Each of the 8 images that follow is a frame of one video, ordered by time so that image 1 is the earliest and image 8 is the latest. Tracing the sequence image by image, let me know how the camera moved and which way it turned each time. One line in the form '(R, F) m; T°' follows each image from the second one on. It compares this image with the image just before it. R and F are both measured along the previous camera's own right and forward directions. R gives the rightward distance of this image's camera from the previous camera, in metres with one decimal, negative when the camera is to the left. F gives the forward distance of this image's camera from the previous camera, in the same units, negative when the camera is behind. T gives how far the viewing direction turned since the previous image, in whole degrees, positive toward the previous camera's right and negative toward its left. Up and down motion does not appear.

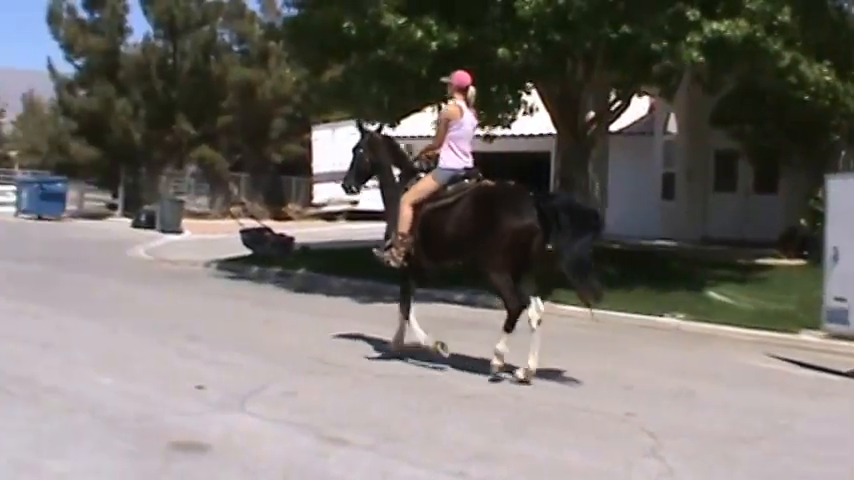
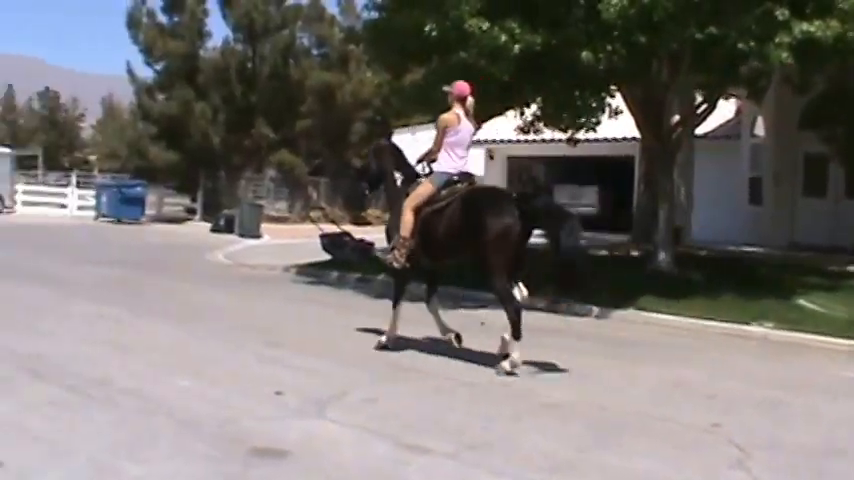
(0.0, +0.4) m; -3°
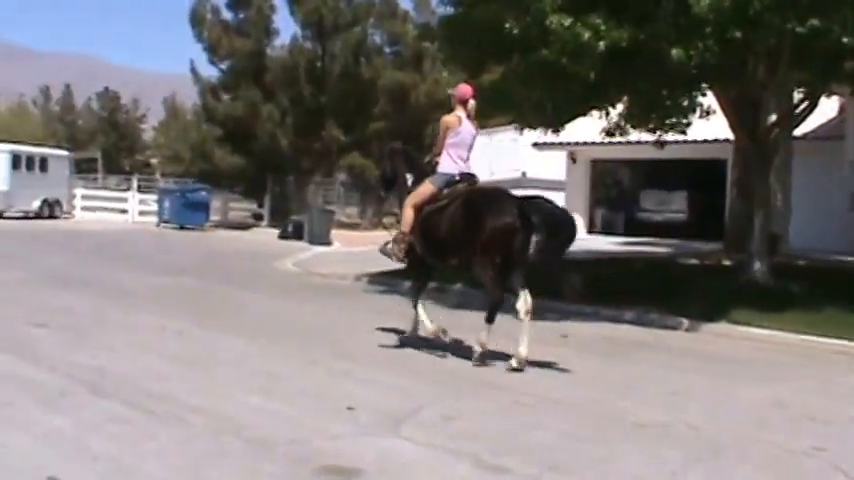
(-0.1, +1.6) m; -2°
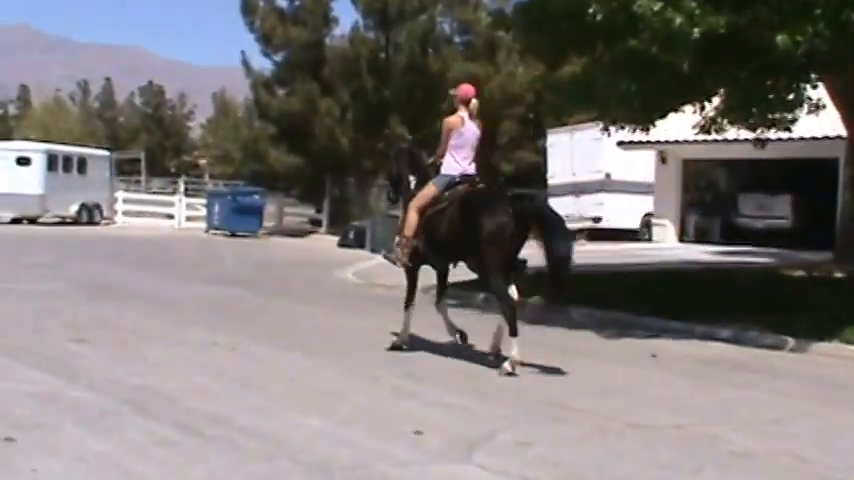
(-0.5, +2.6) m; -1°
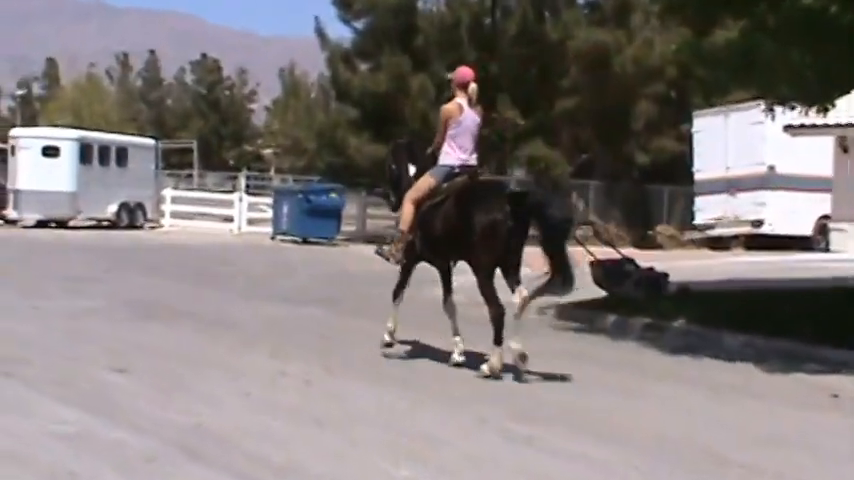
(-0.6, +5.1) m; -2°
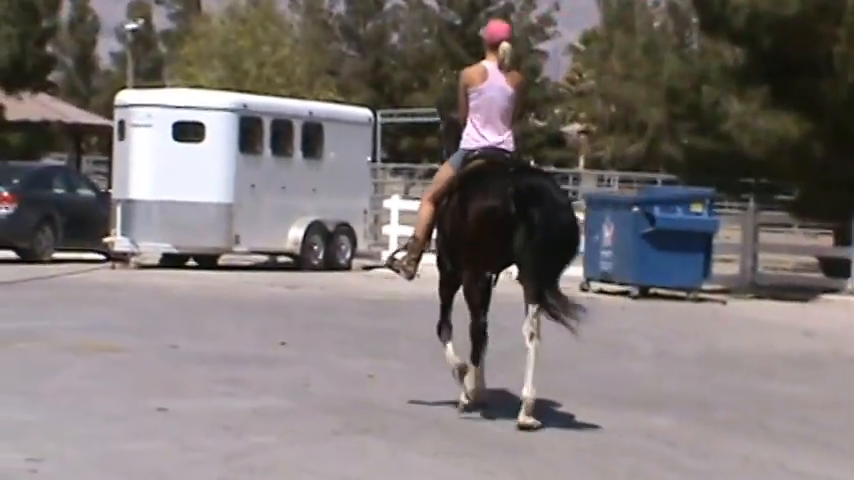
(-1.8, +10.4) m; -7°
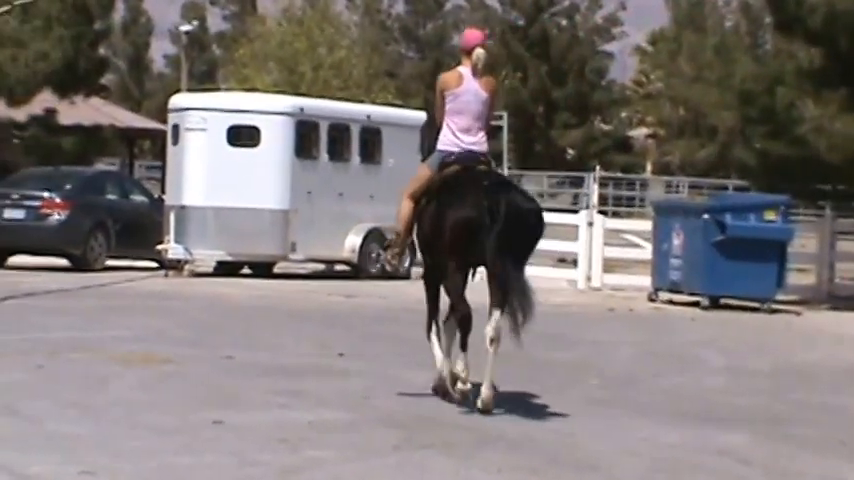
(0.0, +0.4) m; -2°
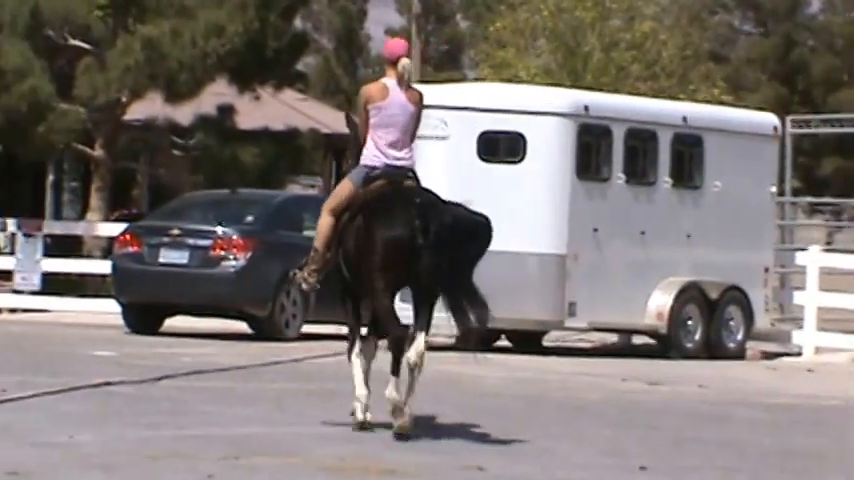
(-0.8, +3.9) m; -6°
